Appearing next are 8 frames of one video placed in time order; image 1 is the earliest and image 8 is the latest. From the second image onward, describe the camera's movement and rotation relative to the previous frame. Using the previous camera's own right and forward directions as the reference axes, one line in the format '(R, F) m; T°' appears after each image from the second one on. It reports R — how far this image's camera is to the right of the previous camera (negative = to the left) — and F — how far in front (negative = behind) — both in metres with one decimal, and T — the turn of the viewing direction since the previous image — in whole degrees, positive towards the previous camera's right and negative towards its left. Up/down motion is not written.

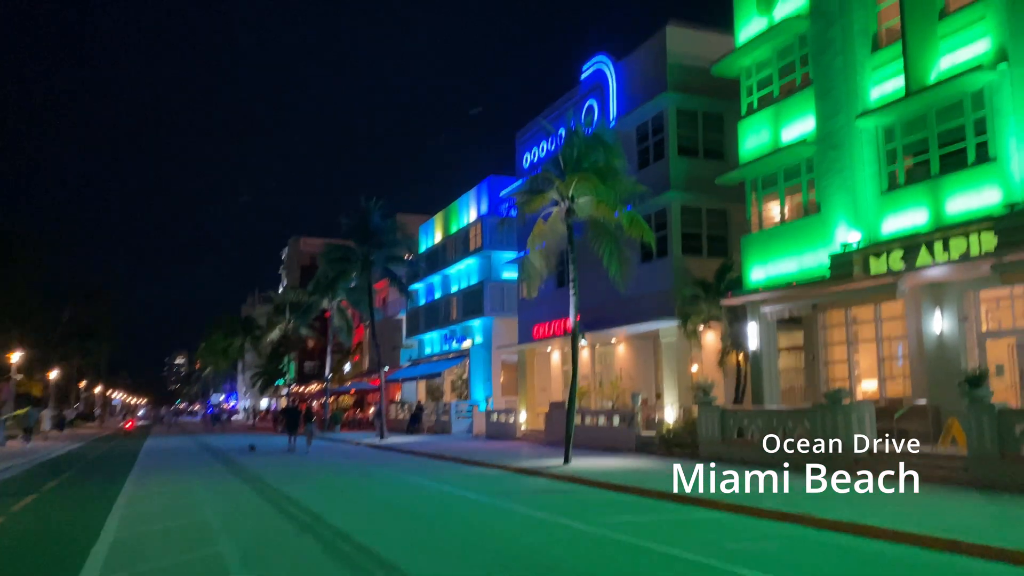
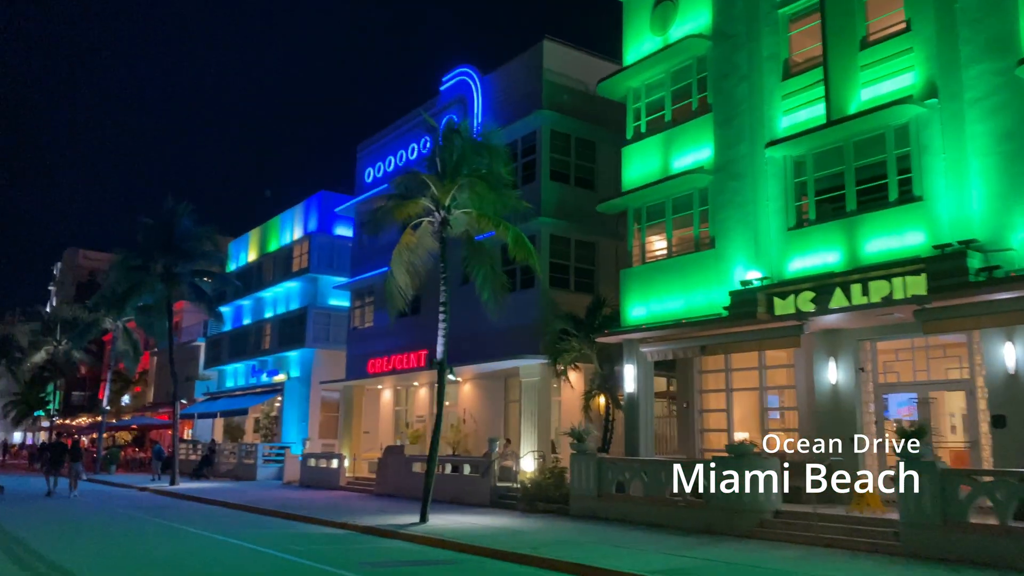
(-1.2, +3.6) m; +13°
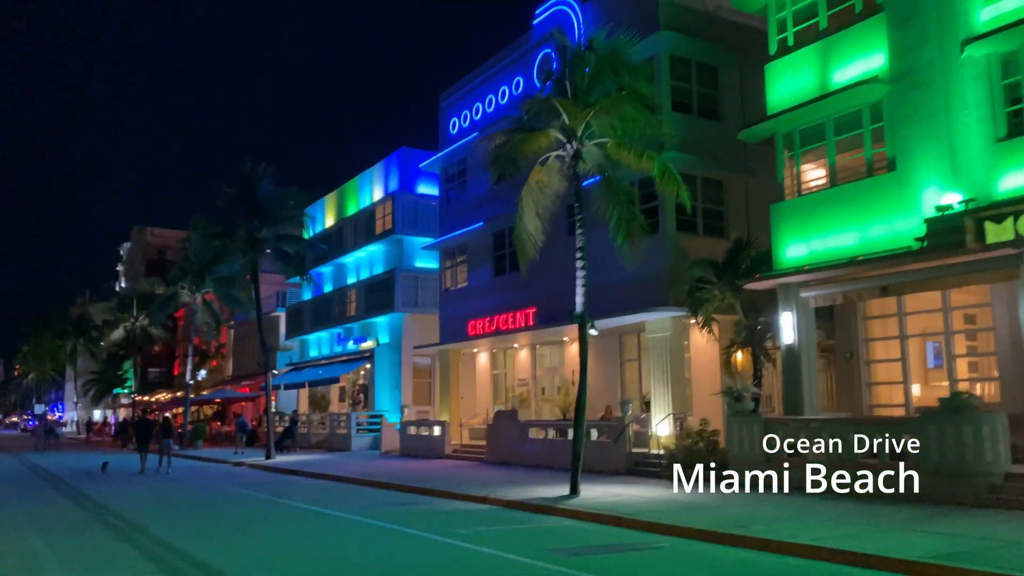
(-2.1, +2.4) m; -4°
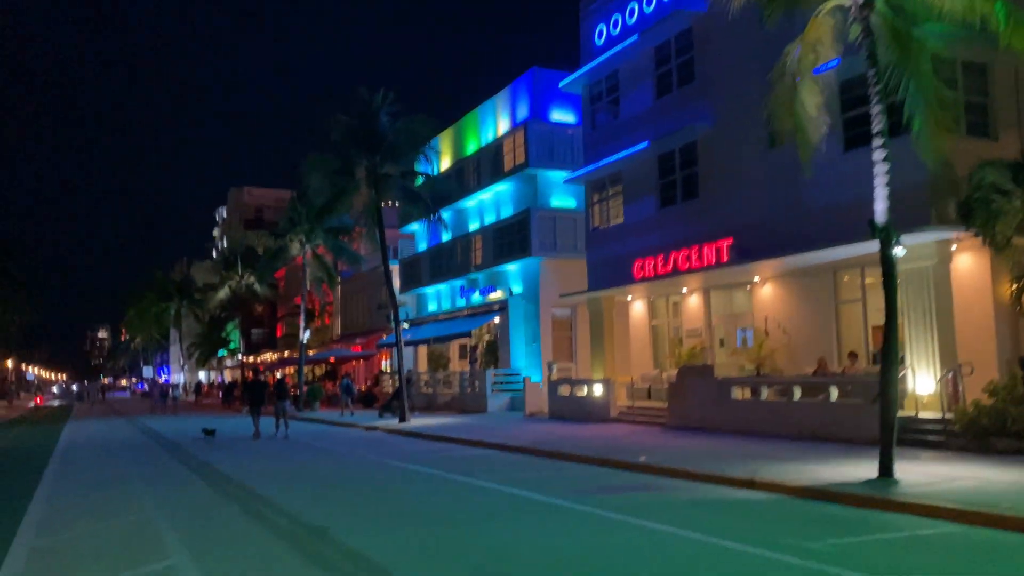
(-2.9, +4.5) m; -6°
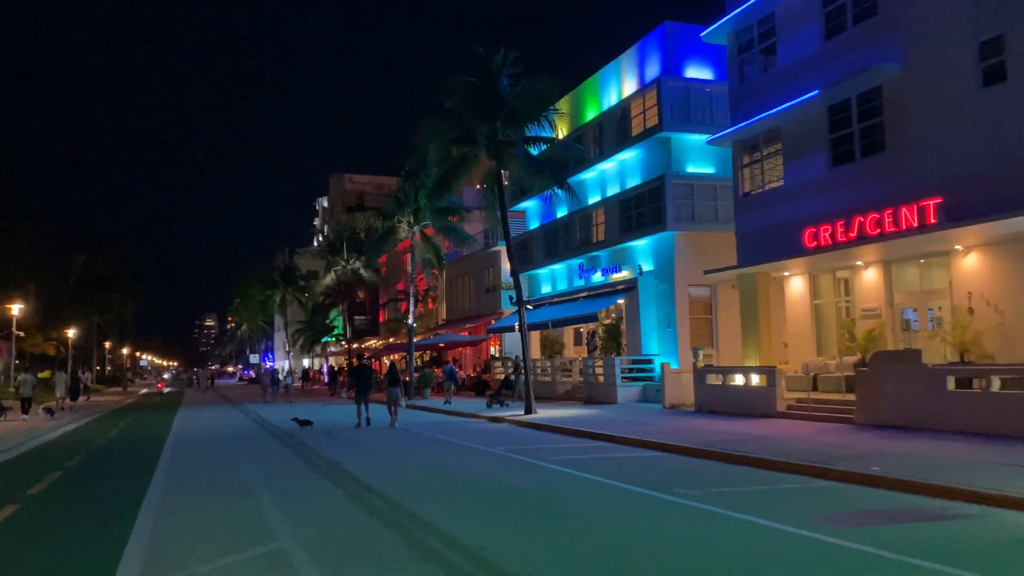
(-1.5, +2.9) m; -6°
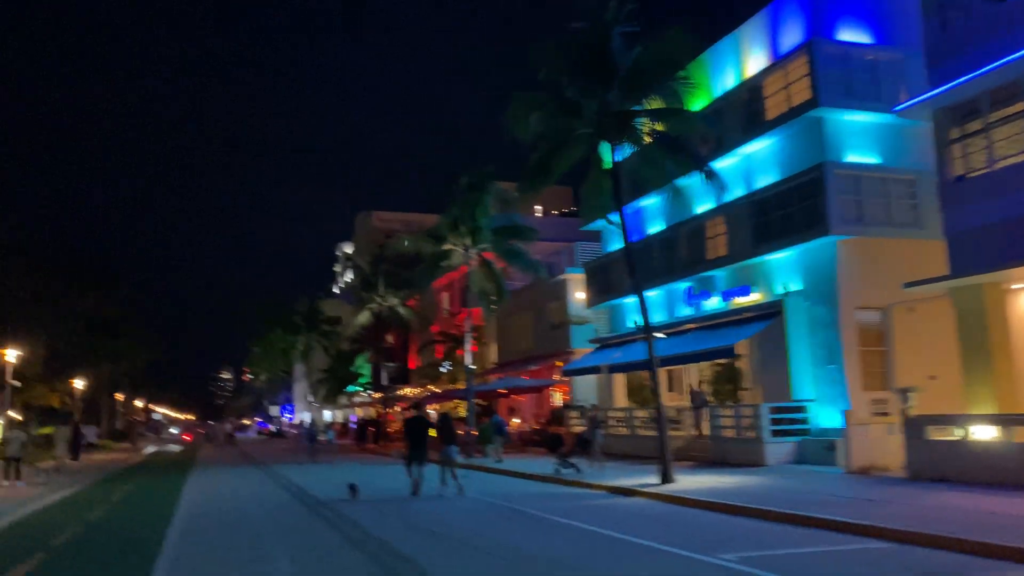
(-2.6, +6.9) m; -1°
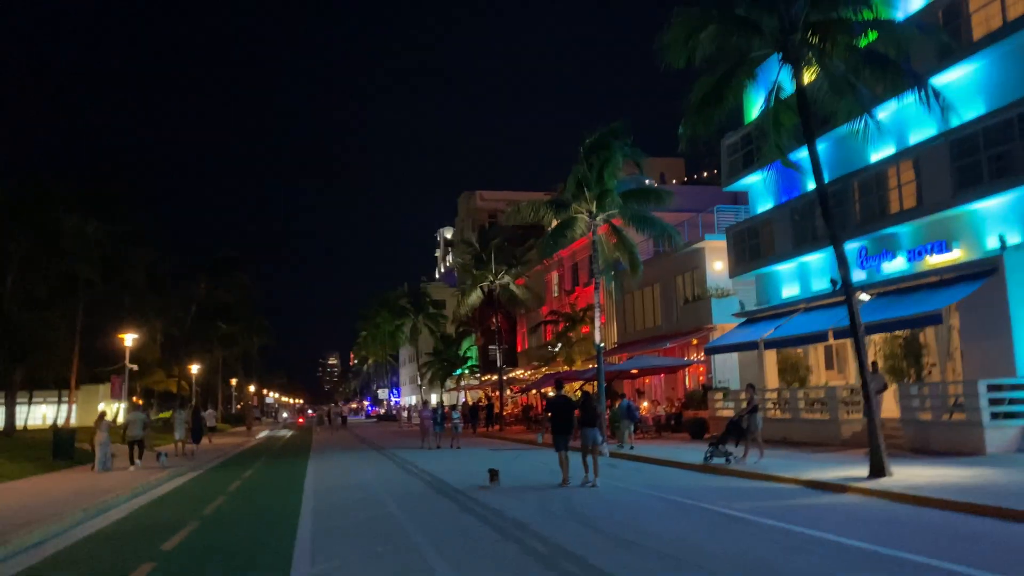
(-1.5, +2.9) m; -7°
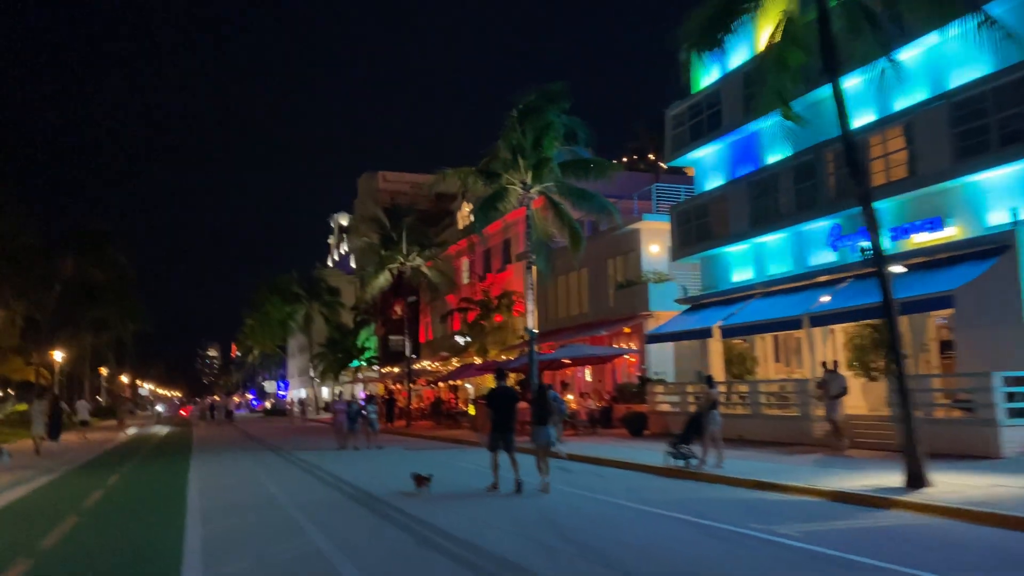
(-1.0, +3.8) m; +7°
